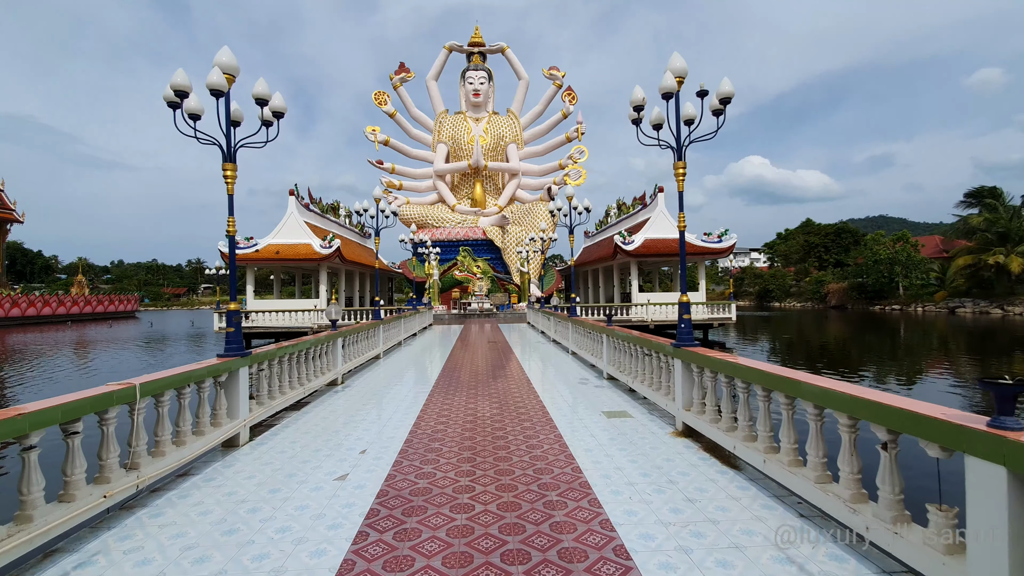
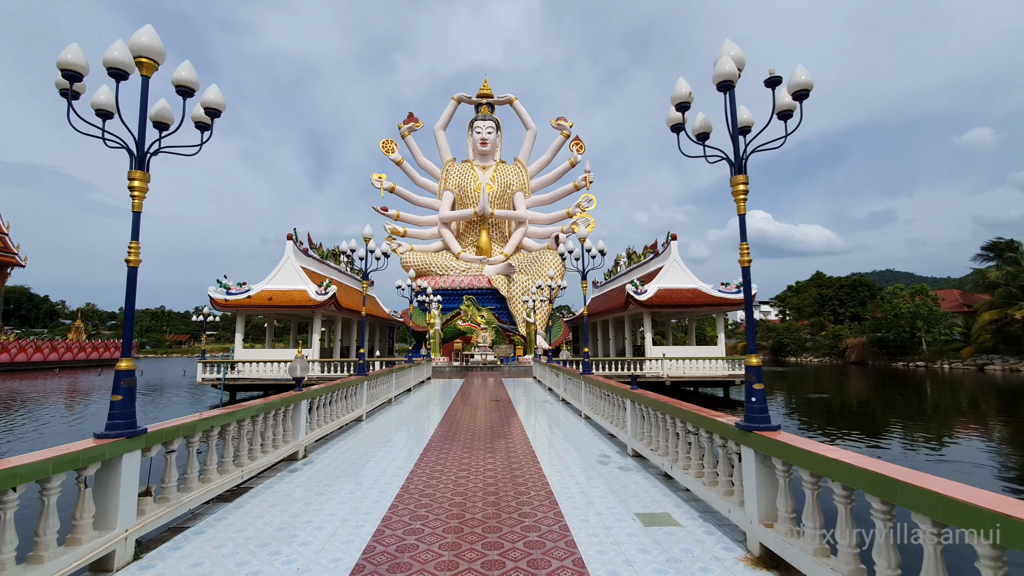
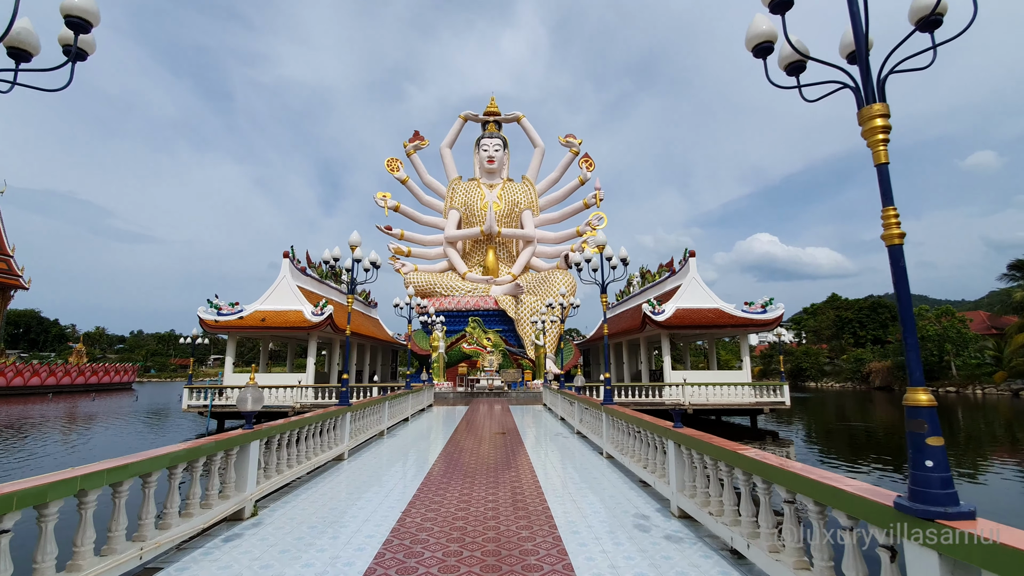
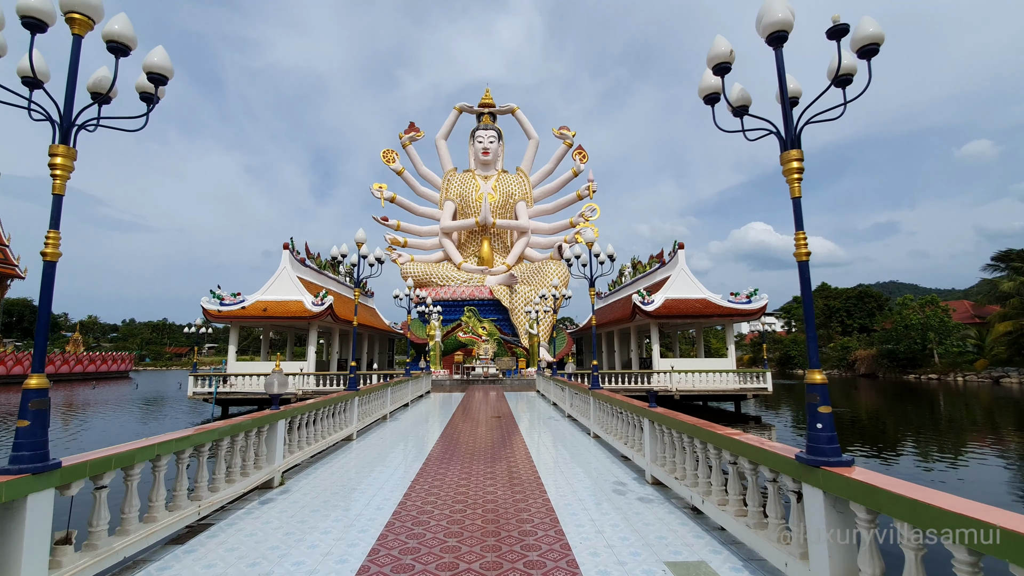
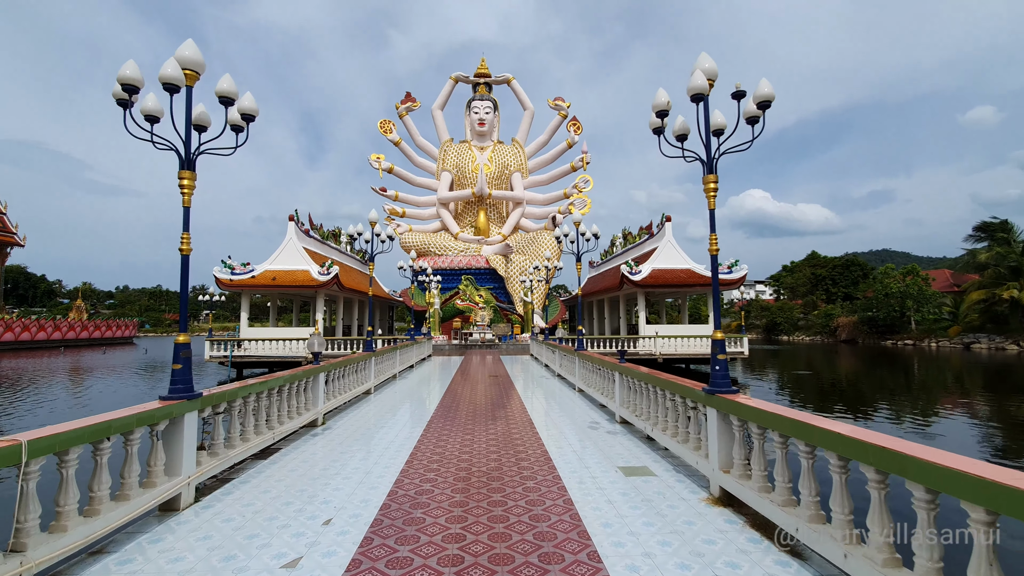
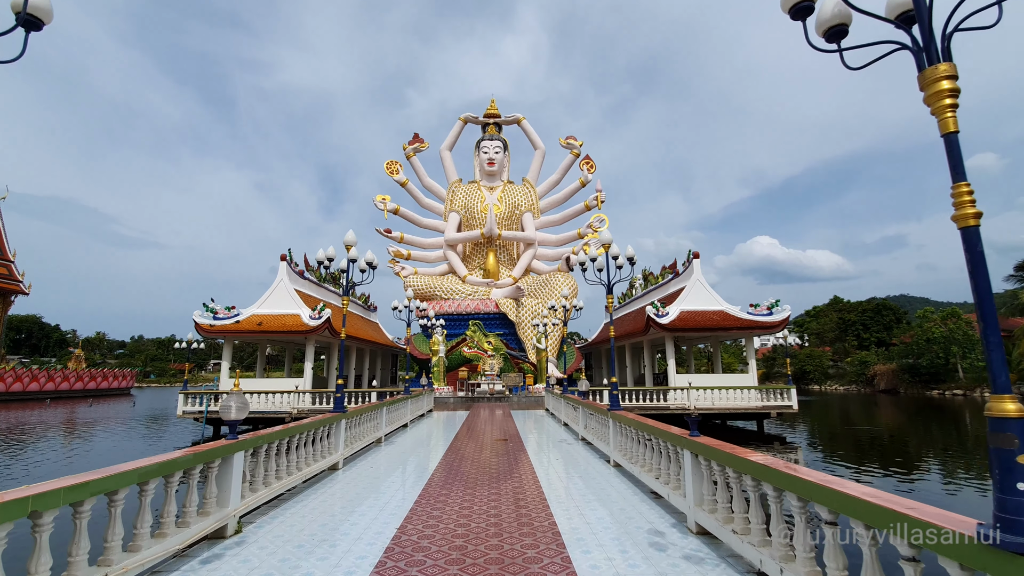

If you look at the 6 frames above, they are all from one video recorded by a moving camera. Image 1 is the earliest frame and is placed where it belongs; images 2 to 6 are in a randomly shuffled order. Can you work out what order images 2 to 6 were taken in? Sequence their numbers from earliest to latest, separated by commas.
5, 2, 4, 3, 6
